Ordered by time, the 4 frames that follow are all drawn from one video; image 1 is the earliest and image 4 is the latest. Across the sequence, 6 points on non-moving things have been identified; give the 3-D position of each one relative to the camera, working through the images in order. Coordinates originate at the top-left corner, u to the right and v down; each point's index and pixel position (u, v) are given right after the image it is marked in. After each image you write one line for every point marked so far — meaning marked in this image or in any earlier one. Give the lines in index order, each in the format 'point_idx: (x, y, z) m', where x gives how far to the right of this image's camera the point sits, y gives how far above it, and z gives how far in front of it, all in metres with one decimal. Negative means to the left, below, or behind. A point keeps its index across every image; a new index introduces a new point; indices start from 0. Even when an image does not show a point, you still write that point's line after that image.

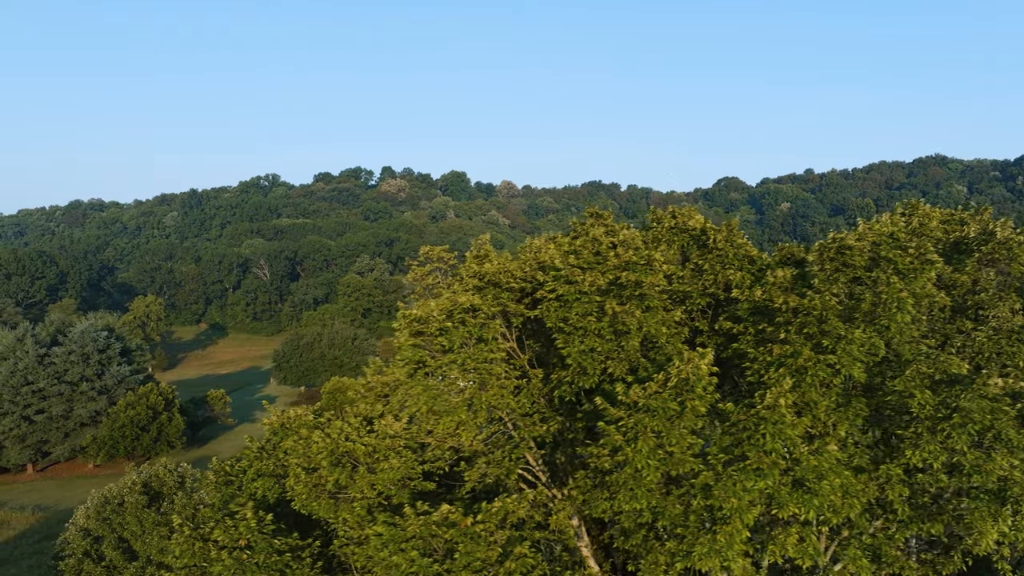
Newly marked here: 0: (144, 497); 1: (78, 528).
0: (-11.2, -6.4, +19.3) m
1: (-13.3, -7.4, +19.4) m
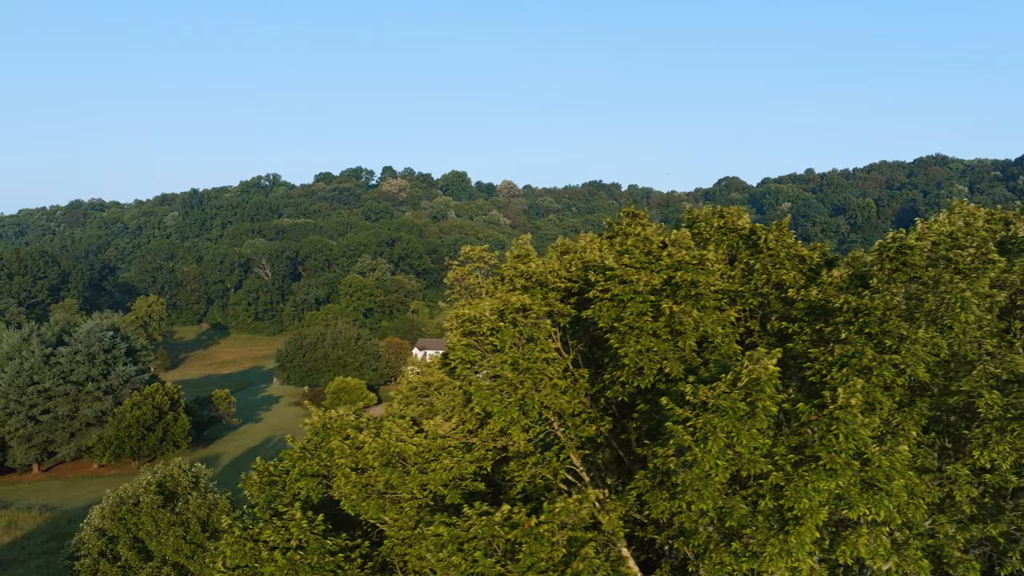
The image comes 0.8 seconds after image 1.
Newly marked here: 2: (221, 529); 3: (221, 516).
0: (-10.8, -6.4, +19.3) m
1: (-12.9, -7.4, +19.3) m
2: (-9.1, -7.5, +19.7) m
3: (-9.2, -7.2, +19.8) m
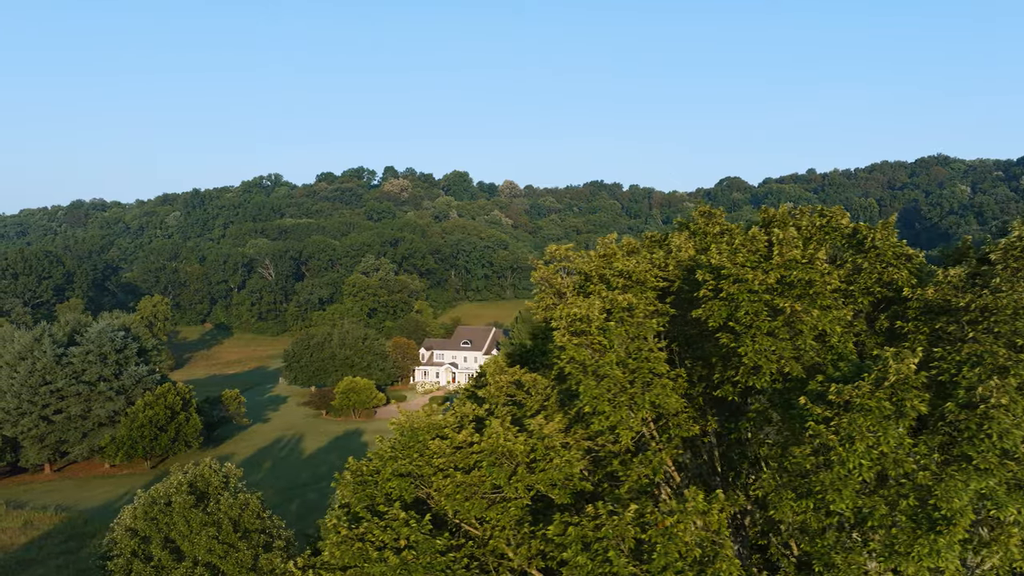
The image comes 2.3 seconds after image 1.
0: (-9.8, -6.4, +19.3) m
1: (-11.9, -7.4, +19.3) m
2: (-8.1, -7.5, +19.6) m
3: (-8.2, -7.2, +19.8) m
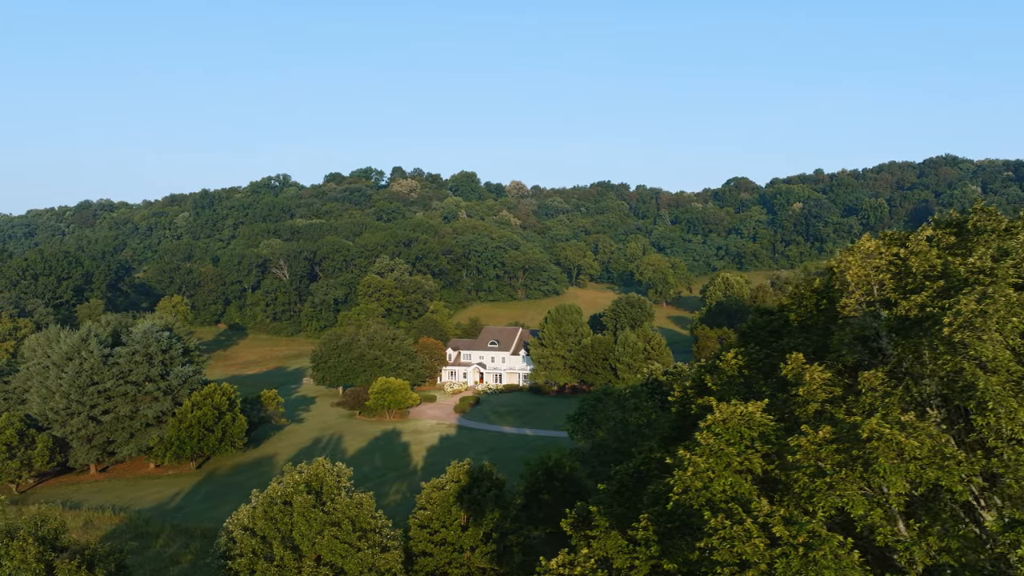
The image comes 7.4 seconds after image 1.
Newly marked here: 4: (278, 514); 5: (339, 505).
0: (-6.2, -6.4, +19.2) m
1: (-8.3, -7.3, +19.3) m
2: (-4.5, -7.5, +19.6) m
3: (-4.6, -7.2, +19.8) m
4: (-7.2, -6.9, +19.2) m
5: (-5.3, -6.7, +19.5) m
